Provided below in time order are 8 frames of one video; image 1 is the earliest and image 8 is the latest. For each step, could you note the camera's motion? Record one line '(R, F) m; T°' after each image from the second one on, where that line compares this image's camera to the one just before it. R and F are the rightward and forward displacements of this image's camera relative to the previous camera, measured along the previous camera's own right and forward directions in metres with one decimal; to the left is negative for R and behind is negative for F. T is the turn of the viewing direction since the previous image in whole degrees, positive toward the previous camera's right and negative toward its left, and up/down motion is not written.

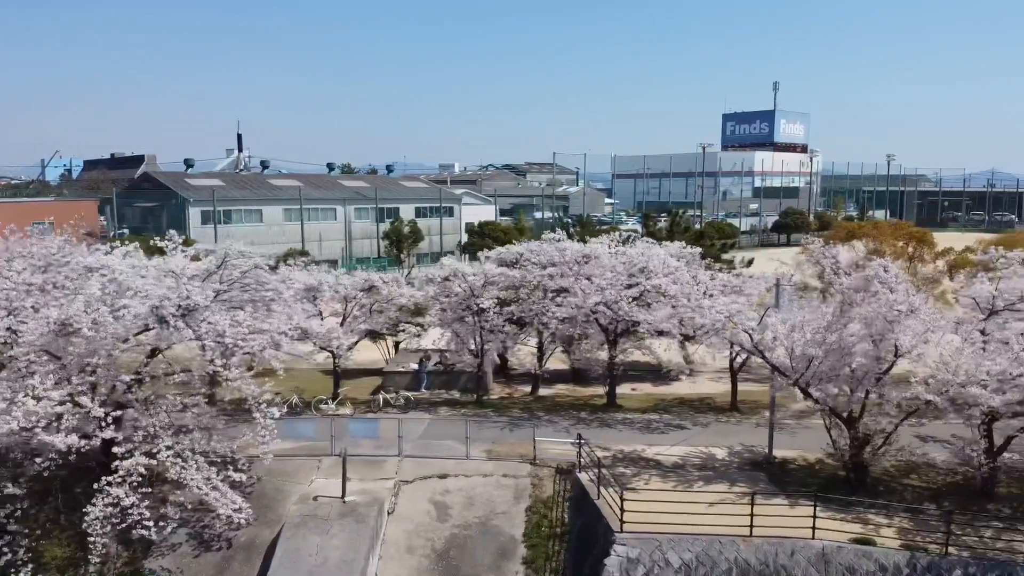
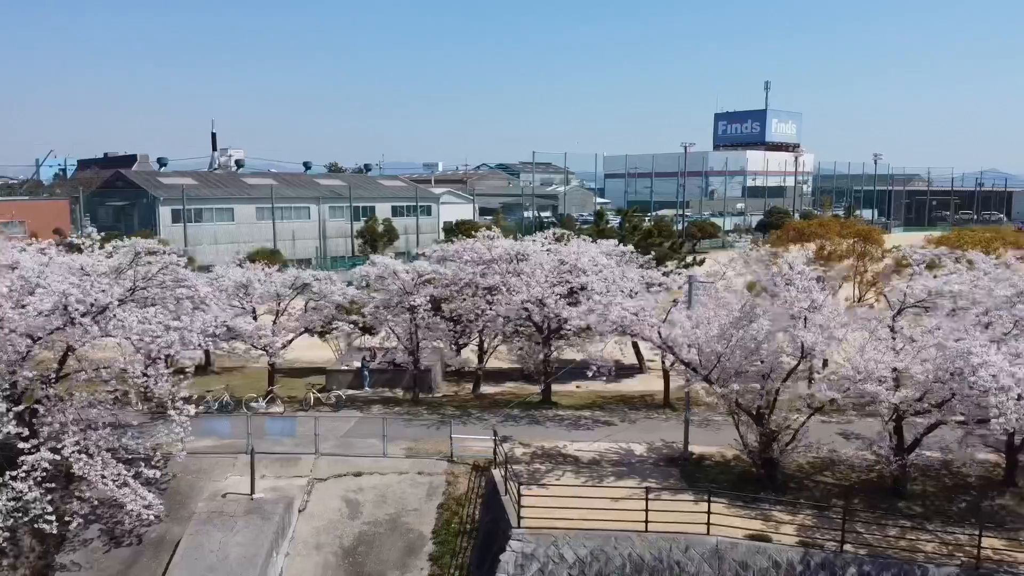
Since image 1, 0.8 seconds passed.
(+1.2, 0.0) m; 0°
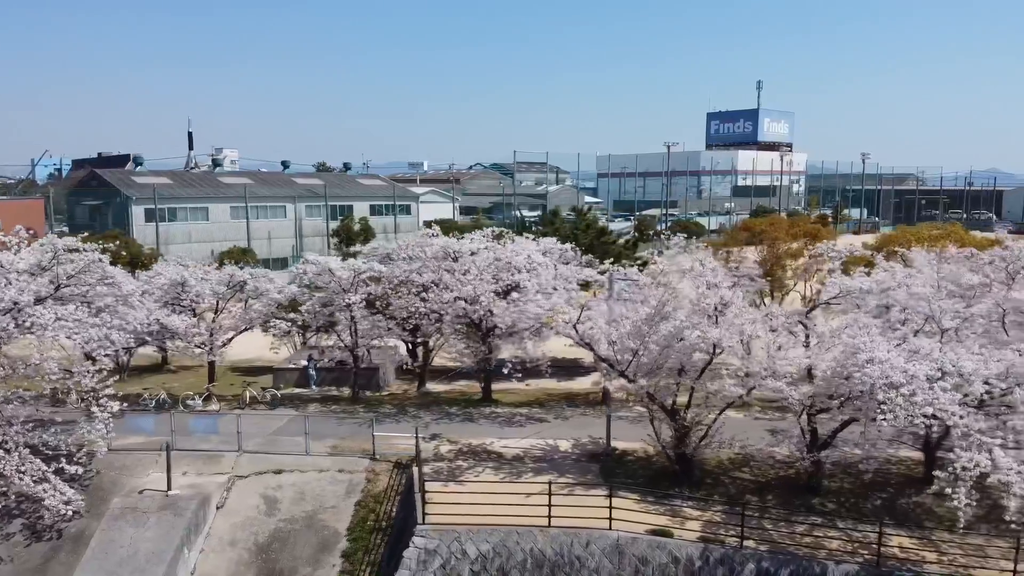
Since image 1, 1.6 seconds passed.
(+1.1, 0.0) m; 0°
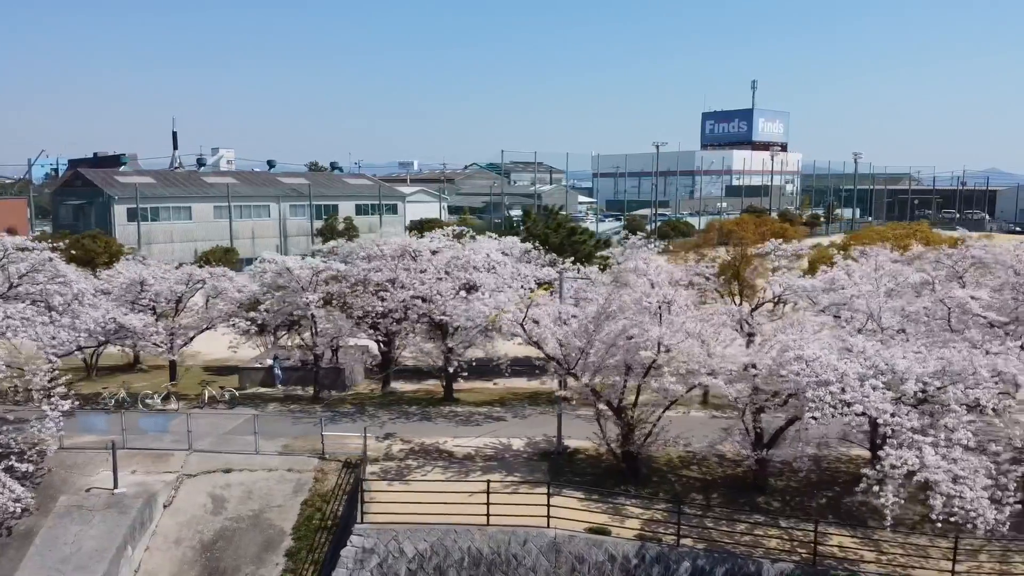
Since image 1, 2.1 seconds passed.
(+0.7, 0.0) m; 0°
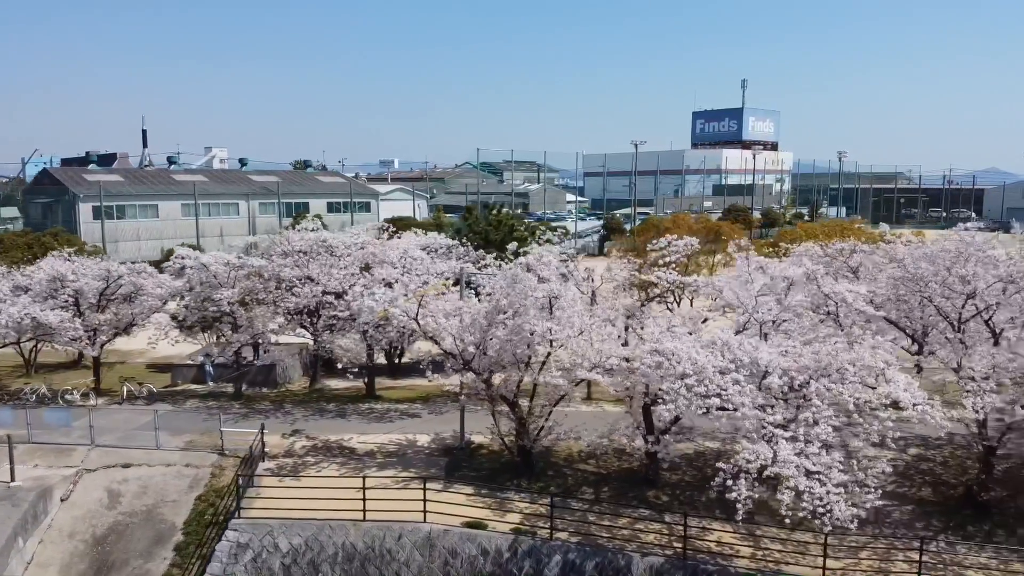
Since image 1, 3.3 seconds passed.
(+1.4, 0.0) m; 0°
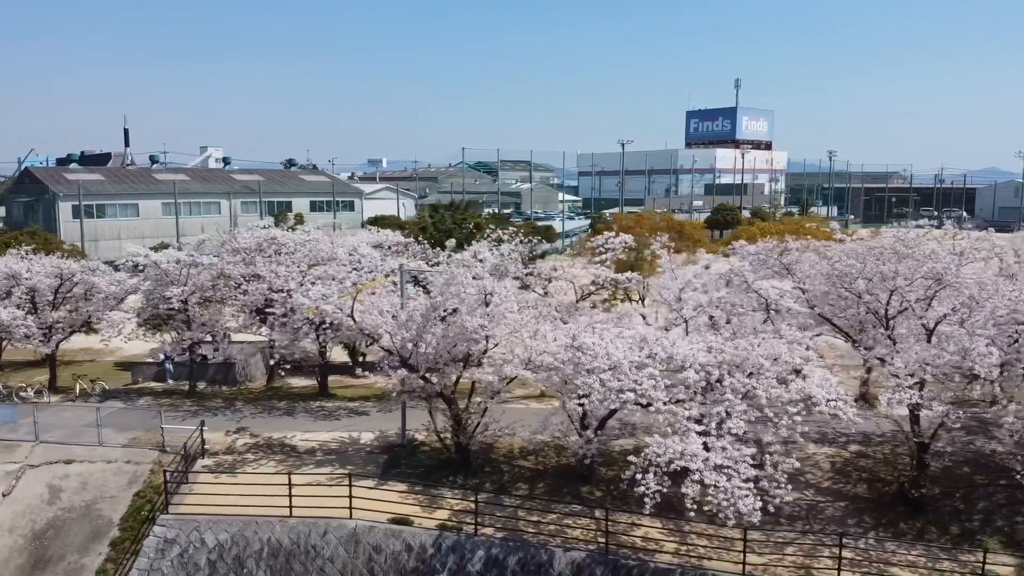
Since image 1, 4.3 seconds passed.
(+0.8, 0.0) m; 0°
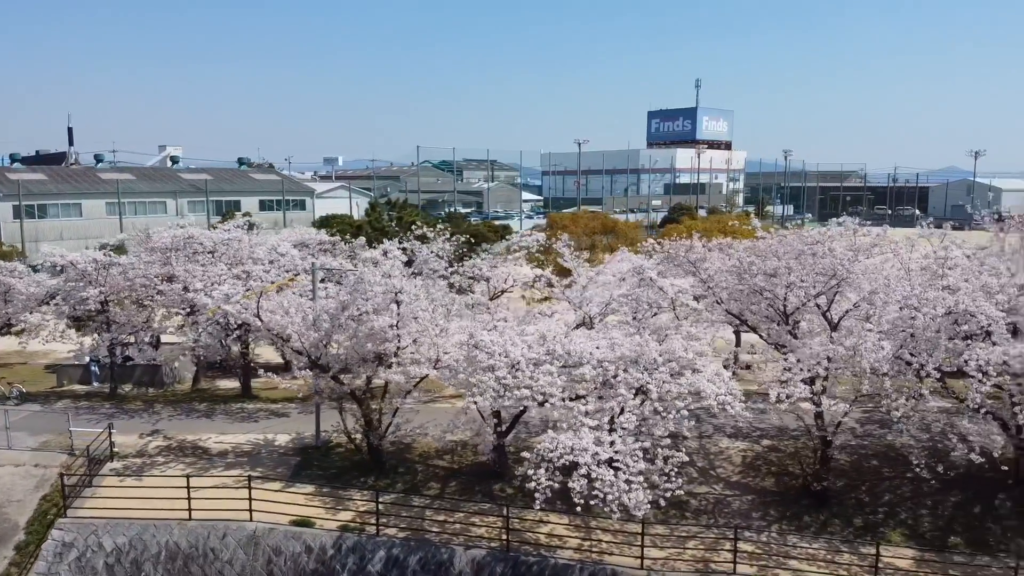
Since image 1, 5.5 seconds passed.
(+0.8, 0.0) m; +2°
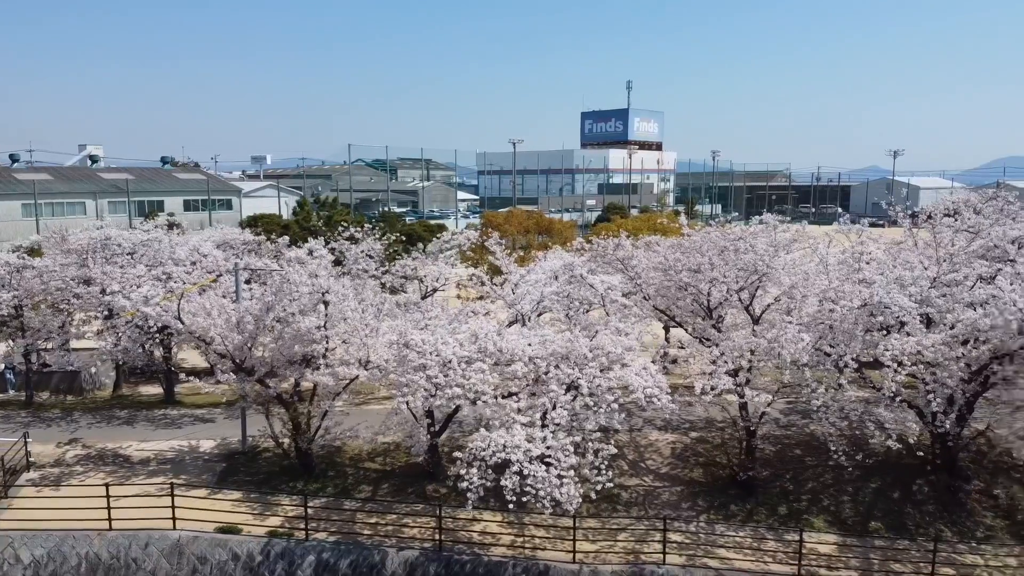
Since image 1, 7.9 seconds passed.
(+0.1, 0.0) m; +5°
